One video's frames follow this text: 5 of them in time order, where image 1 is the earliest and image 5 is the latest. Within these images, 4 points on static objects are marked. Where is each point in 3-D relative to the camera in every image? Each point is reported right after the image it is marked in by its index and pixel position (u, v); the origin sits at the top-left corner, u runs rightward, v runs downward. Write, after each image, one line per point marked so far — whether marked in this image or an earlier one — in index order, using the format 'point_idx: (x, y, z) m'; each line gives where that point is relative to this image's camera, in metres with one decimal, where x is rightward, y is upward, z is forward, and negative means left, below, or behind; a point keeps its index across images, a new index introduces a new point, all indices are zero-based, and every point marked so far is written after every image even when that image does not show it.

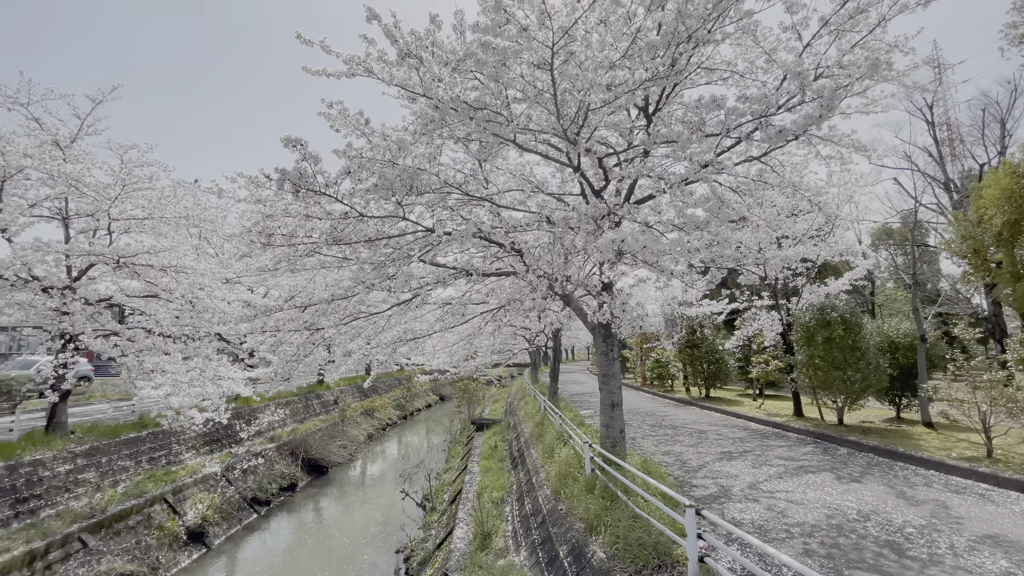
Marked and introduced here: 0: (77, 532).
0: (-5.6, -3.2, +6.2) m
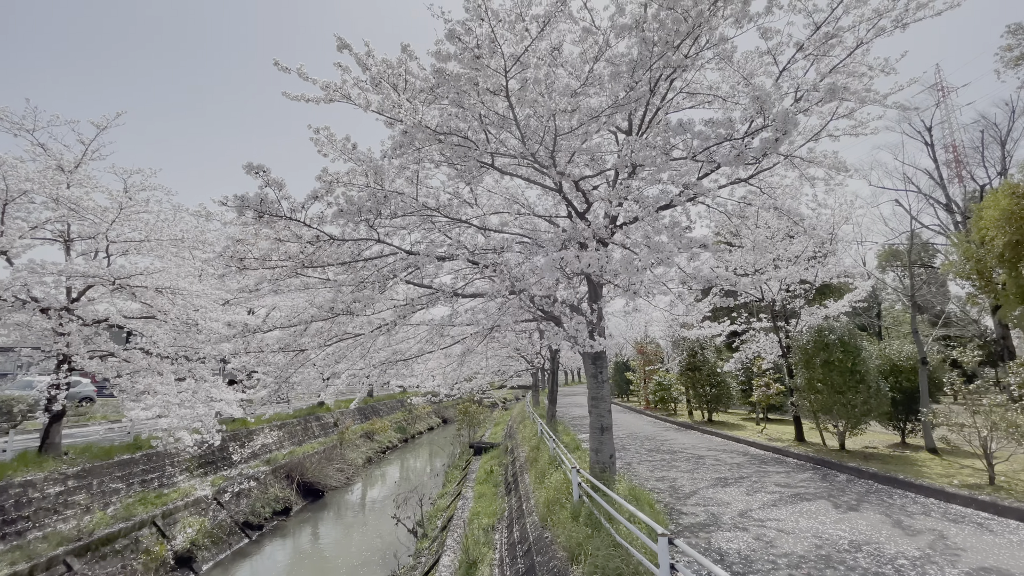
0: (-5.8, -3.4, +6.1) m
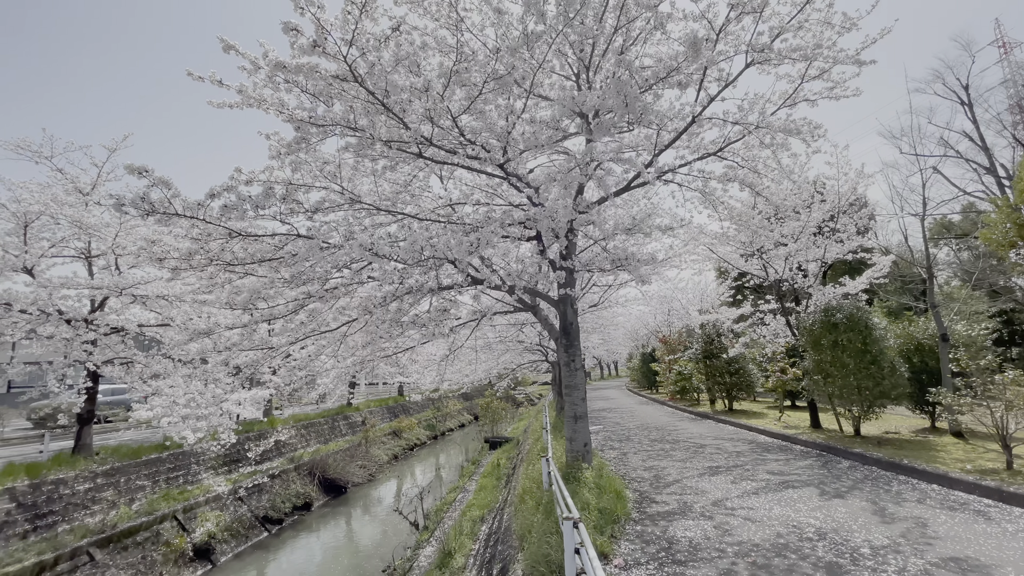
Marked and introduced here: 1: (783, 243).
0: (-5.9, -3.6, +6.6) m
1: (+4.7, +0.8, +8.2) m
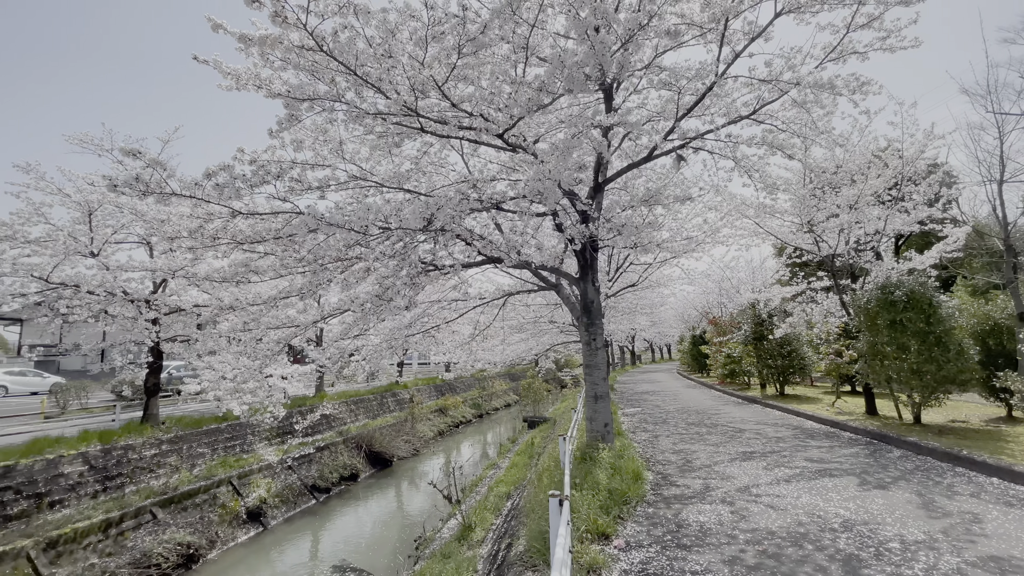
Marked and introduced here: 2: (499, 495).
0: (-5.5, -3.3, +7.3) m
1: (+5.1, +1.2, +7.6) m
2: (-0.2, -2.9, +6.6) m
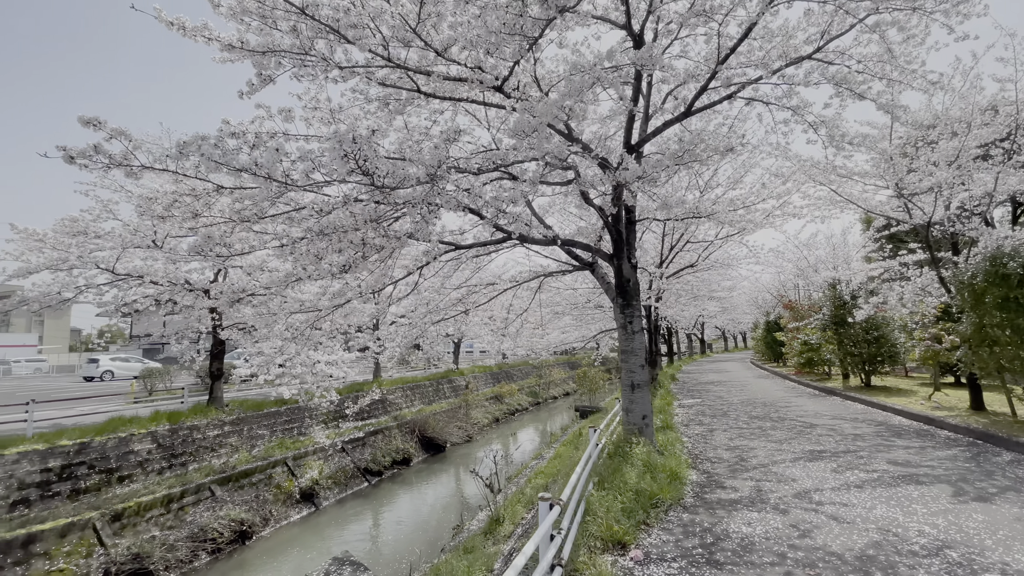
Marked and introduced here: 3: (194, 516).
0: (-4.9, -3.1, +7.7) m
1: (+5.6, +1.5, +6.4) m
2: (+0.3, -2.6, +6.3) m
3: (-4.8, -3.5, +7.2) m
